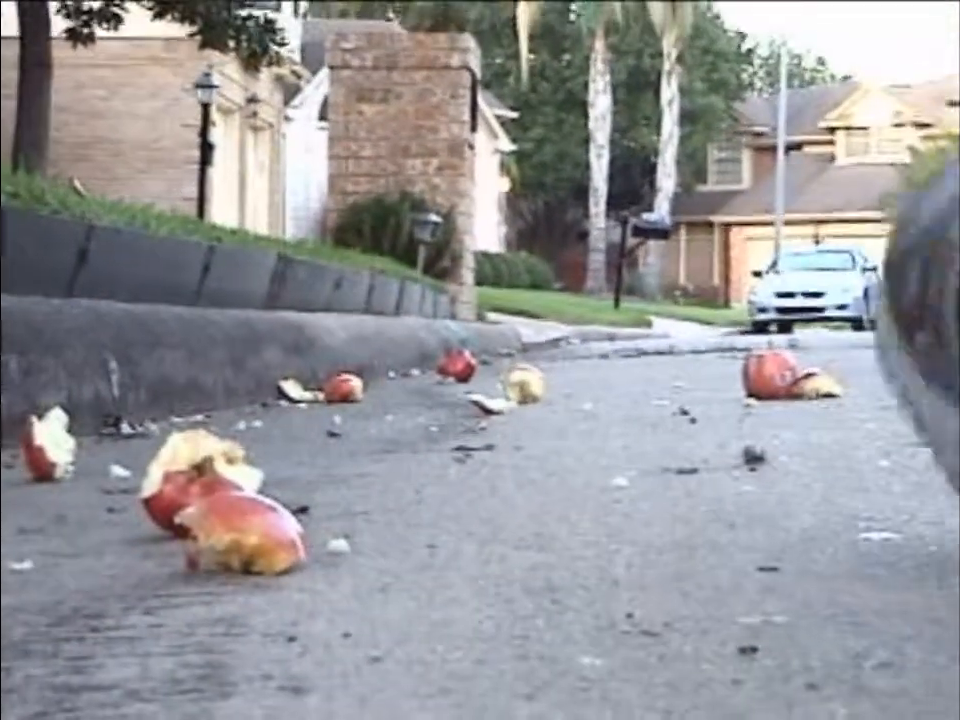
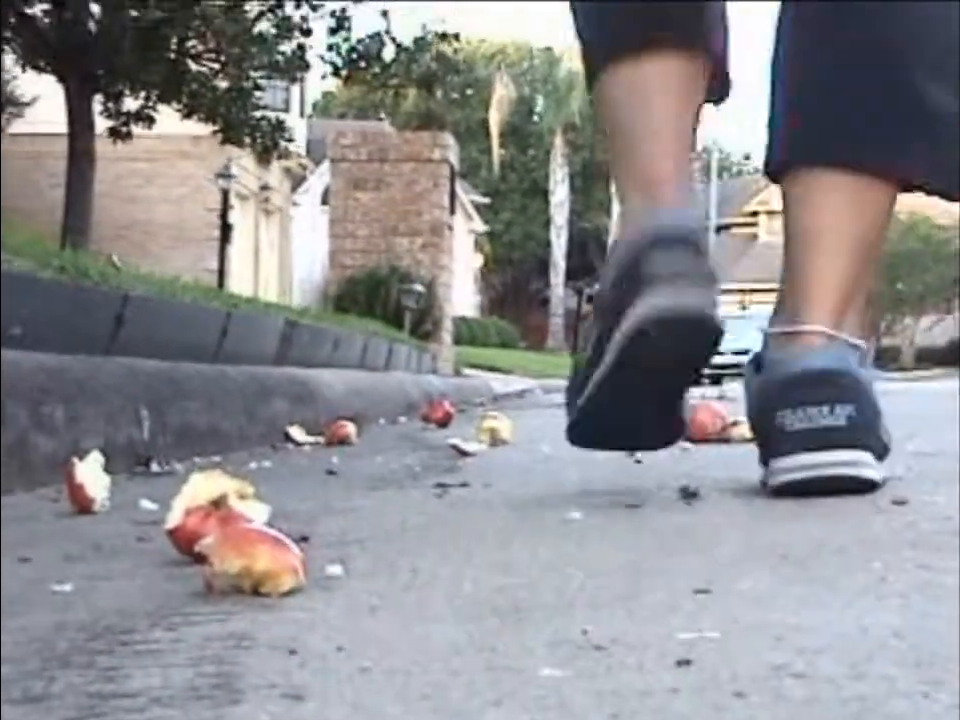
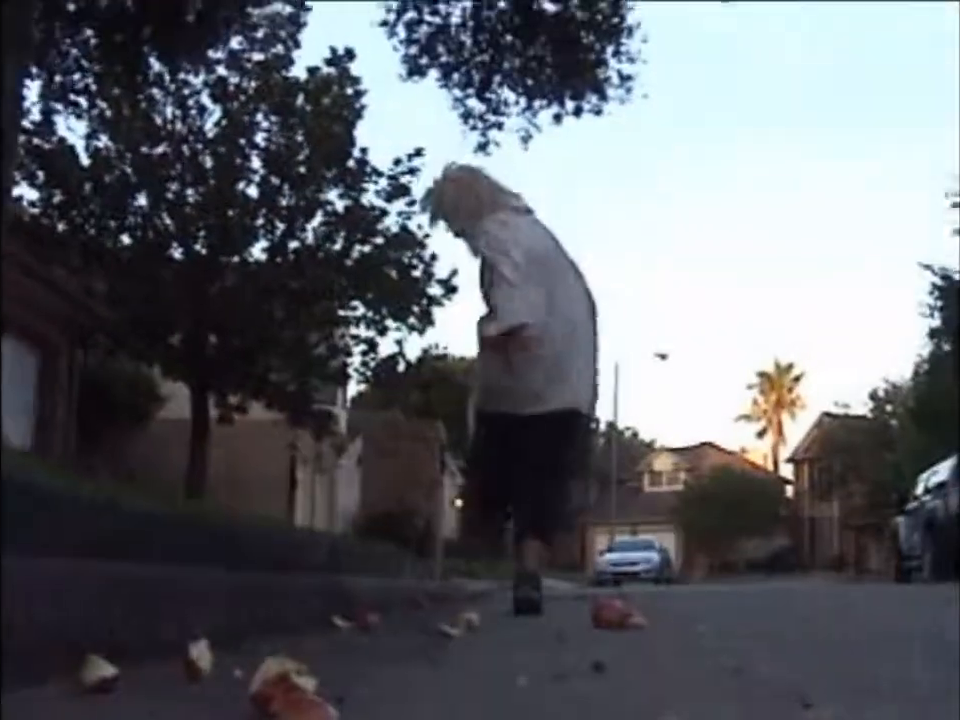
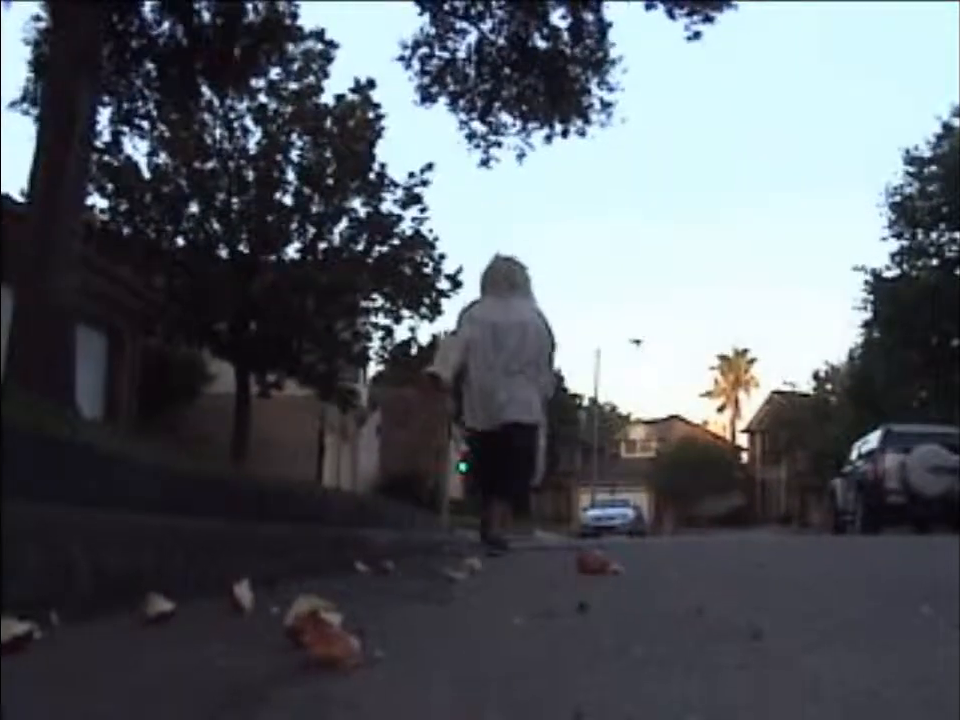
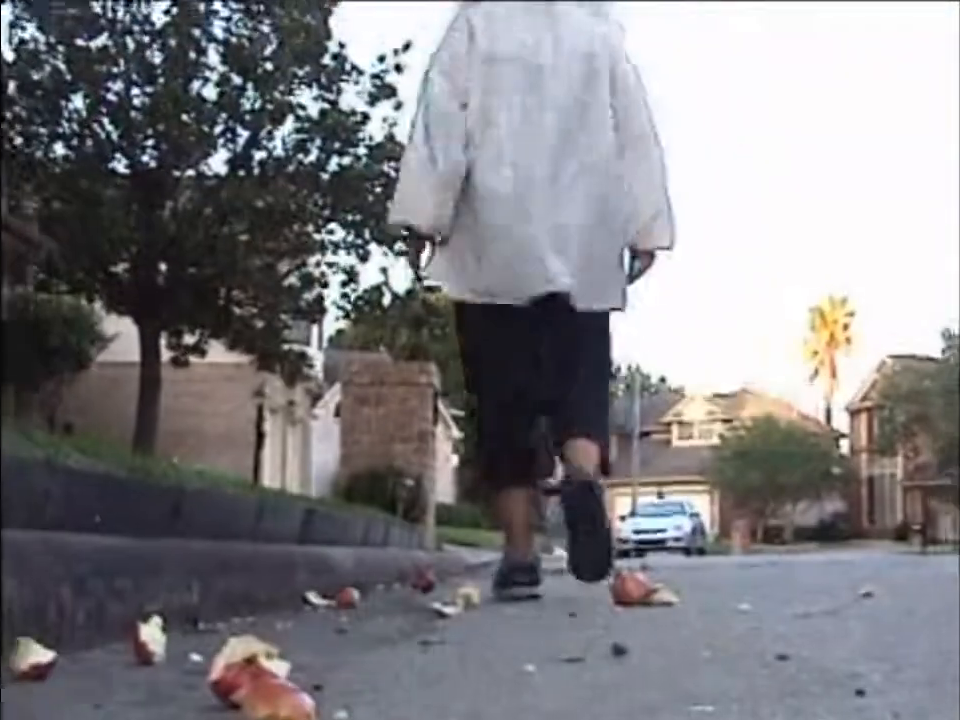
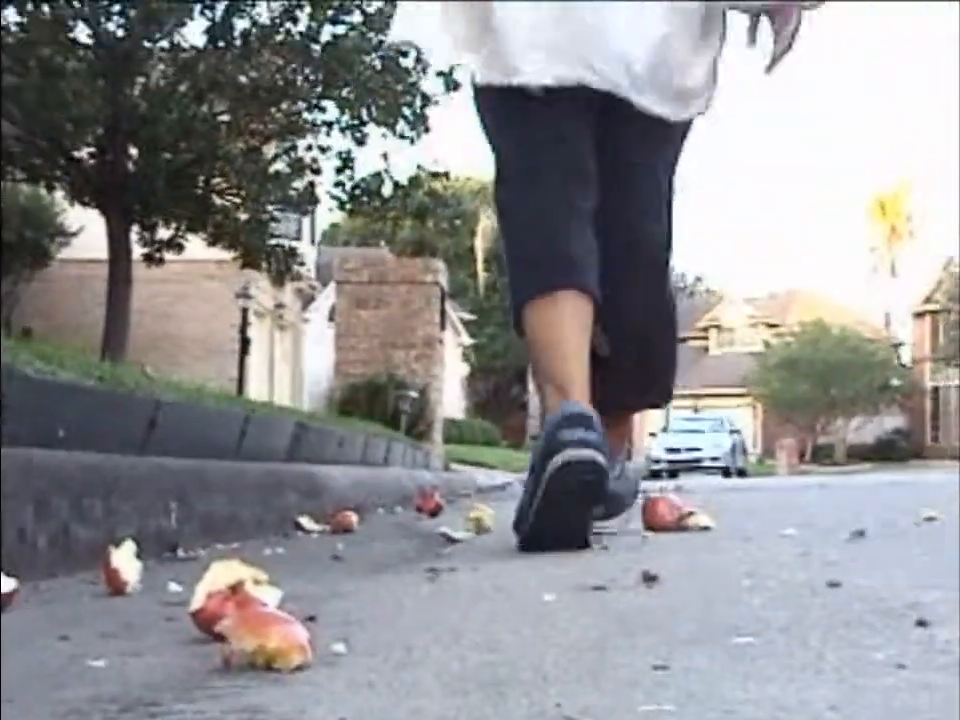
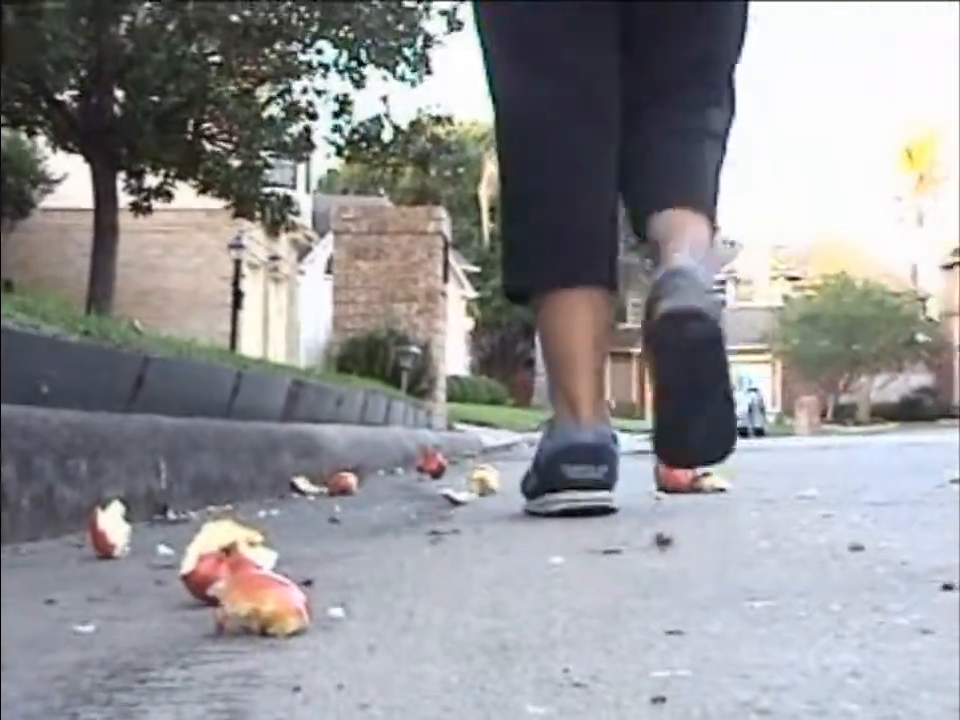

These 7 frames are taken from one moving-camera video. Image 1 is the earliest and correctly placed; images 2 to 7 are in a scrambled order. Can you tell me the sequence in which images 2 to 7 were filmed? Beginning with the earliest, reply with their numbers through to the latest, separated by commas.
2, 7, 6, 5, 3, 4
